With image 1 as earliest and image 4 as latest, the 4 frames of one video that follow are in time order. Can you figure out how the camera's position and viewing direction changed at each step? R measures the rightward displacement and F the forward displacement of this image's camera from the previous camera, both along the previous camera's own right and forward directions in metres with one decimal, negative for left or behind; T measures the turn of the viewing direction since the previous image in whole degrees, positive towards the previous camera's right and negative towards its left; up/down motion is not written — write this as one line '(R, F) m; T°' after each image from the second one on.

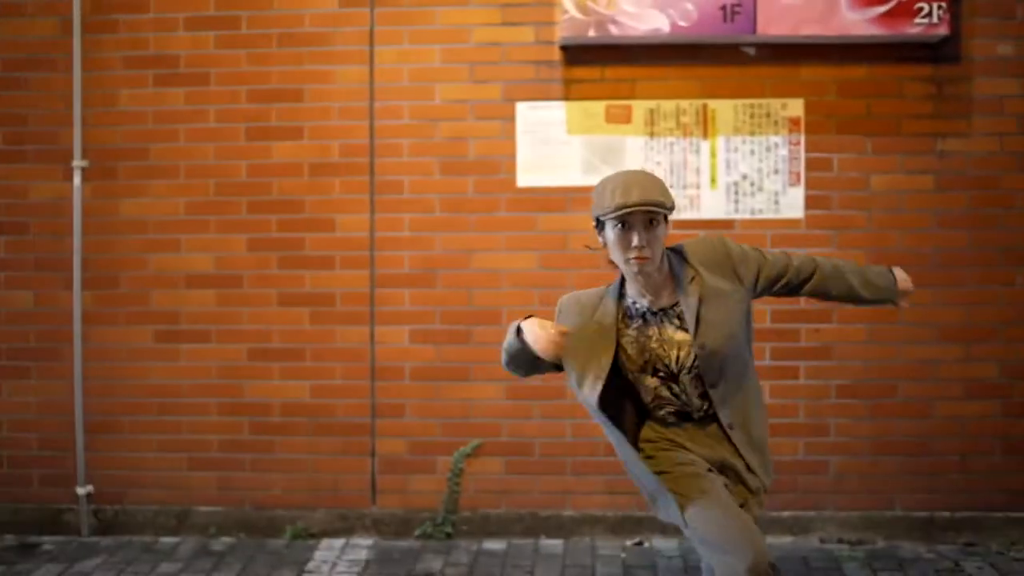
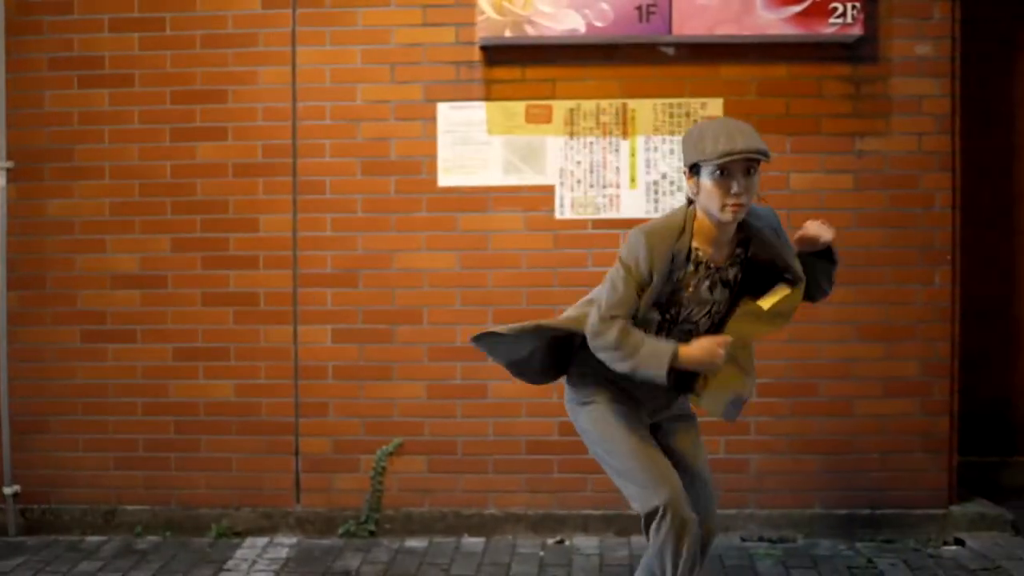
(+0.4, 0.0) m; -1°
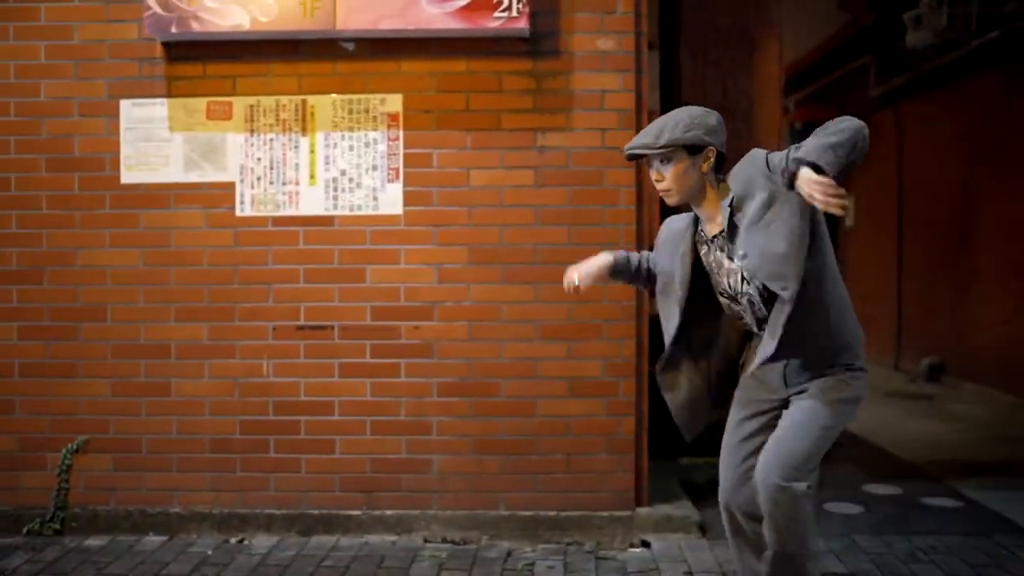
(+1.6, +0.1) m; -1°
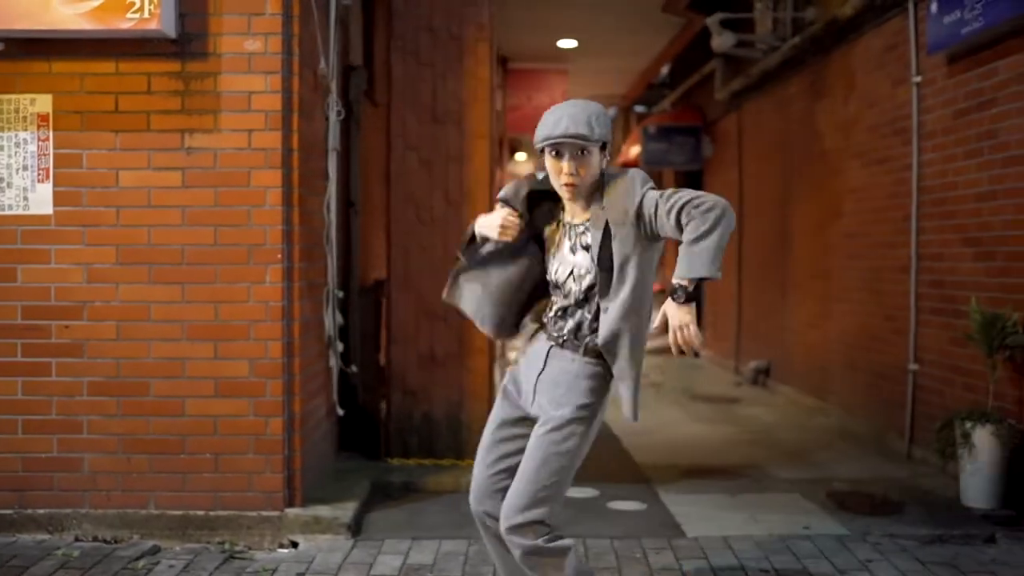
(+1.6, 0.0) m; 0°
